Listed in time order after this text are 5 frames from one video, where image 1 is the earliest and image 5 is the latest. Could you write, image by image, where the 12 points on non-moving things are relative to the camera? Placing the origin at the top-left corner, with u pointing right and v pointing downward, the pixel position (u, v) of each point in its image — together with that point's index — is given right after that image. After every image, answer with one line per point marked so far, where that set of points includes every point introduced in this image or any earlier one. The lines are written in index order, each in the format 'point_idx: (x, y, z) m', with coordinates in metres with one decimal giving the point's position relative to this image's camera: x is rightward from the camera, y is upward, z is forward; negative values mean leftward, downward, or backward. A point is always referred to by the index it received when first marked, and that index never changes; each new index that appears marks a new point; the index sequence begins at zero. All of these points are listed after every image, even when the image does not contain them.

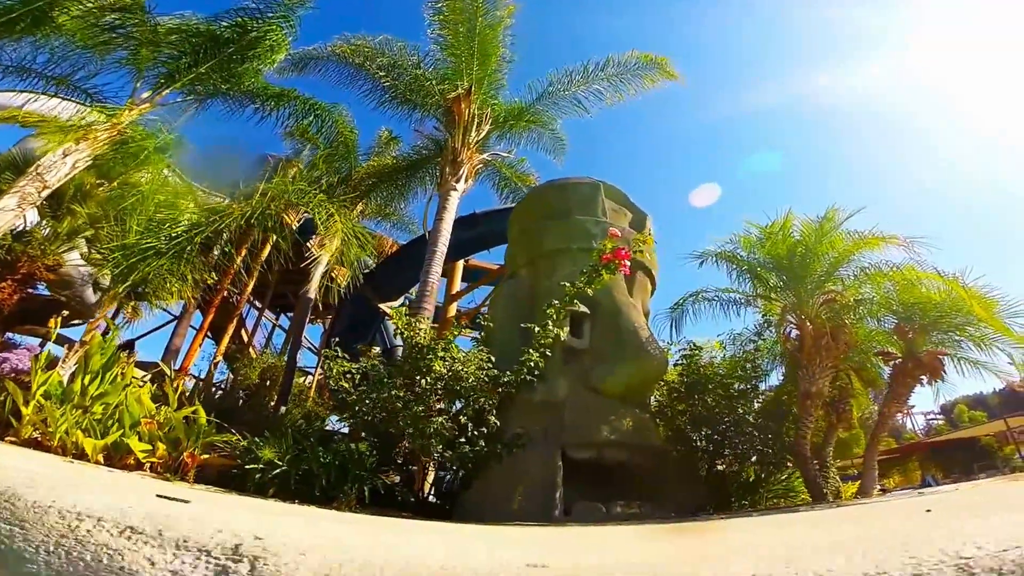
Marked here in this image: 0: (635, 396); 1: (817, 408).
0: (+1.6, -1.3, +7.4) m
1: (+3.6, -1.4, +6.7) m
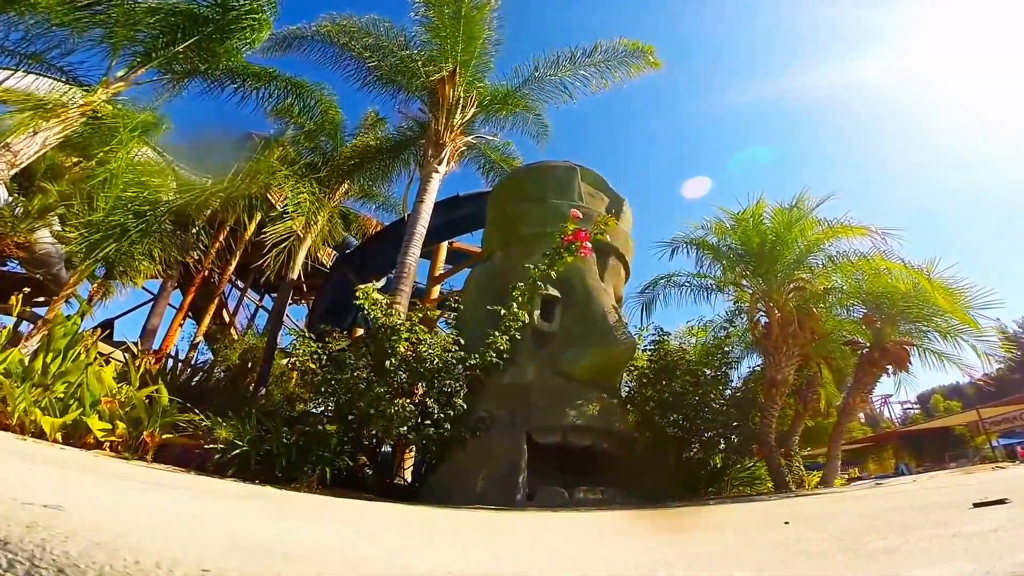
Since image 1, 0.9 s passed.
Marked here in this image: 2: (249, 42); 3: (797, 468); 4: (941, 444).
0: (+1.2, -1.2, +7.4) m
1: (+3.2, -1.3, +6.8) m
2: (-4.1, +3.9, +8.9) m
3: (+3.6, -2.3, +7.3) m
4: (+11.9, -4.3, +15.9) m
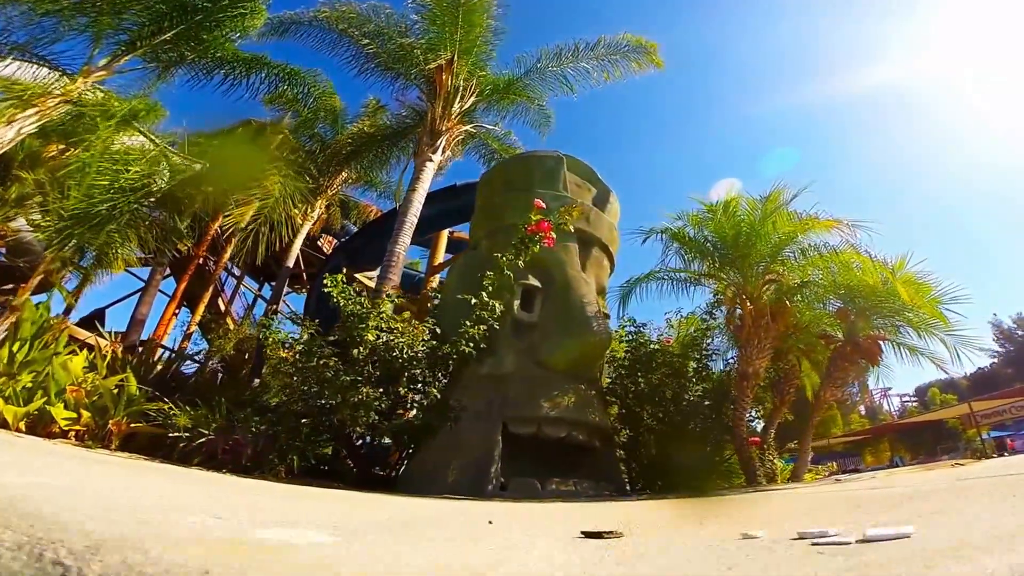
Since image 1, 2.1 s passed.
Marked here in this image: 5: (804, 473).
0: (+0.9, -1.1, +7.4) m
1: (+2.9, -1.2, +6.8) m
2: (-4.4, +4.1, +8.9) m
3: (+3.3, -2.3, +7.3) m
4: (+11.8, -4.1, +15.8) m
5: (+3.6, -2.3, +7.0) m
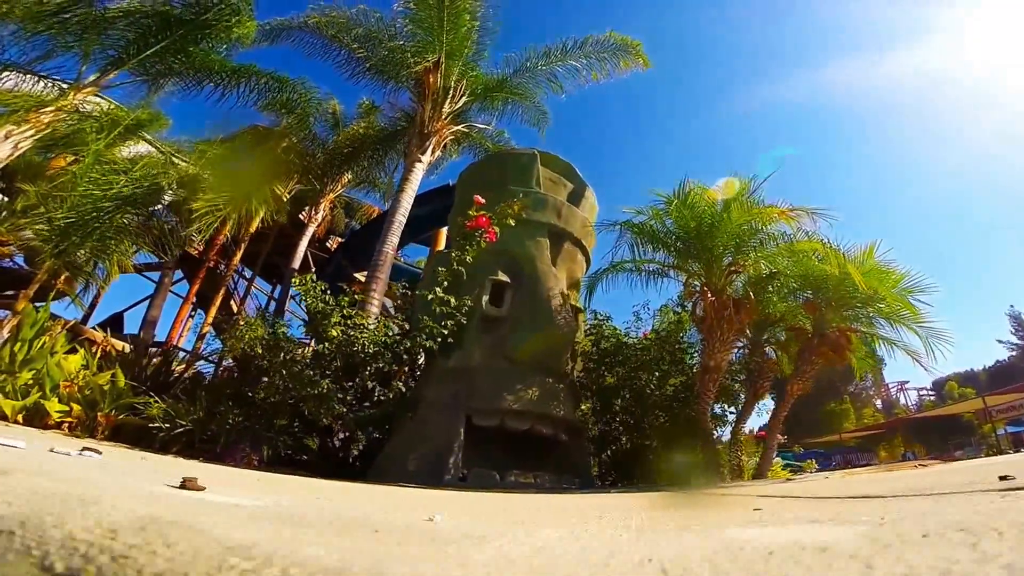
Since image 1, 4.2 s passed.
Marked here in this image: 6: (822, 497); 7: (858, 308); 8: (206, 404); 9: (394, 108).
0: (+0.5, -1.0, +7.5) m
1: (+2.4, -1.1, +6.7) m
2: (-4.8, +4.1, +9.3) m
3: (+2.9, -2.1, +7.3) m
4: (+11.9, -3.8, +15.2) m
5: (+3.1, -2.2, +6.9) m
6: (+1.9, -1.2, +3.4) m
7: (+4.1, -0.2, +6.8) m
8: (-4.0, -1.5, +7.5) m
9: (-2.6, +3.9, +12.1) m
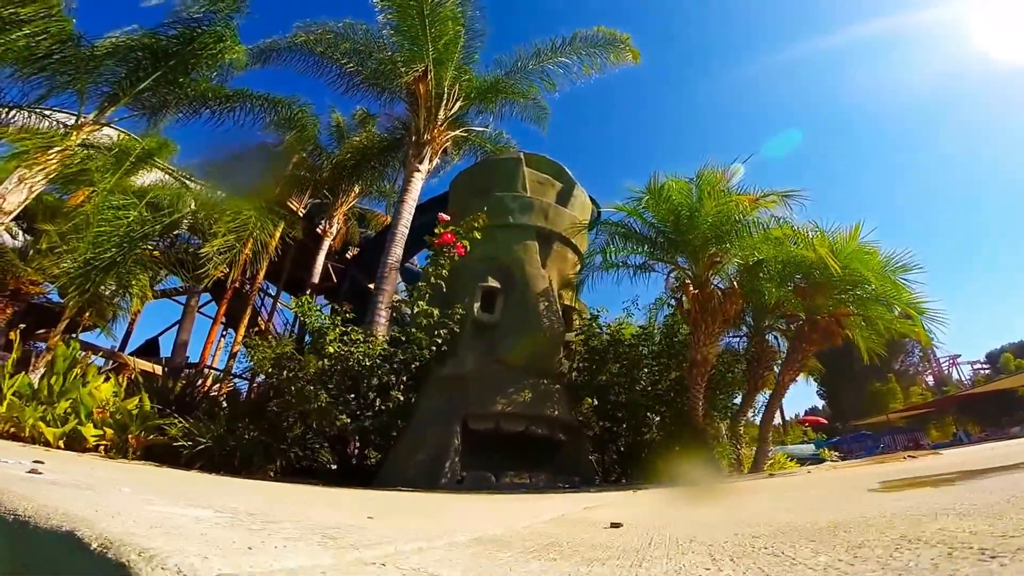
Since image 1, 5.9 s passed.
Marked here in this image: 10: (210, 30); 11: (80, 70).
0: (+0.4, -1.0, +7.5) m
1: (+2.2, -1.0, +6.6) m
2: (-5.0, +3.7, +9.7) m
3: (+2.8, -2.0, +7.1) m
4: (+12.6, -2.9, +14.3) m
5: (+3.1, -2.0, +6.7) m
6: (+1.4, -1.2, +3.3) m
7: (+3.9, 0.0, +6.5) m
8: (-4.0, -1.9, +7.9) m
9: (-2.6, +3.7, +12.4) m
10: (-4.7, +4.0, +9.0) m
11: (-6.3, +3.3, +8.8) m
